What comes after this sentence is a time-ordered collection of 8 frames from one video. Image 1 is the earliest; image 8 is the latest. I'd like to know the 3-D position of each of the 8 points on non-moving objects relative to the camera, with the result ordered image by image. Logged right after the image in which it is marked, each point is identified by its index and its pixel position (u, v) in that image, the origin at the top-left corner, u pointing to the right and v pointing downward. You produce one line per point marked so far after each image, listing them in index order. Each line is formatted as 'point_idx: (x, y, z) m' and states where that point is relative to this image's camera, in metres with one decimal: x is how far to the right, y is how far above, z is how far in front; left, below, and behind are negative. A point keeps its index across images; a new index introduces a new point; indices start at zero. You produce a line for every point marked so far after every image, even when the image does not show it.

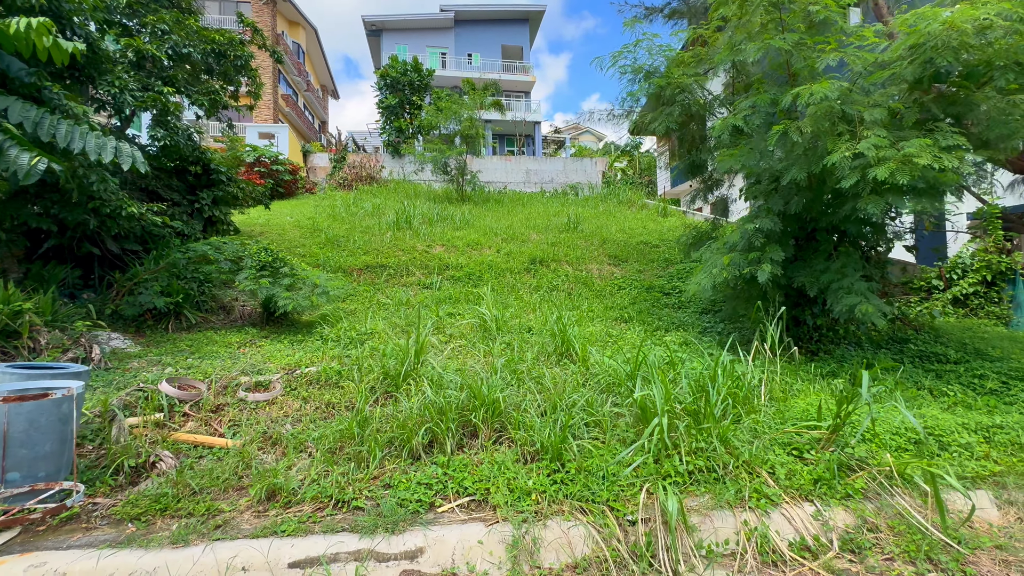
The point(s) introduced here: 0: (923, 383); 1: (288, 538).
0: (+3.1, -0.7, +3.4) m
1: (-0.9, -1.0, +1.8) m
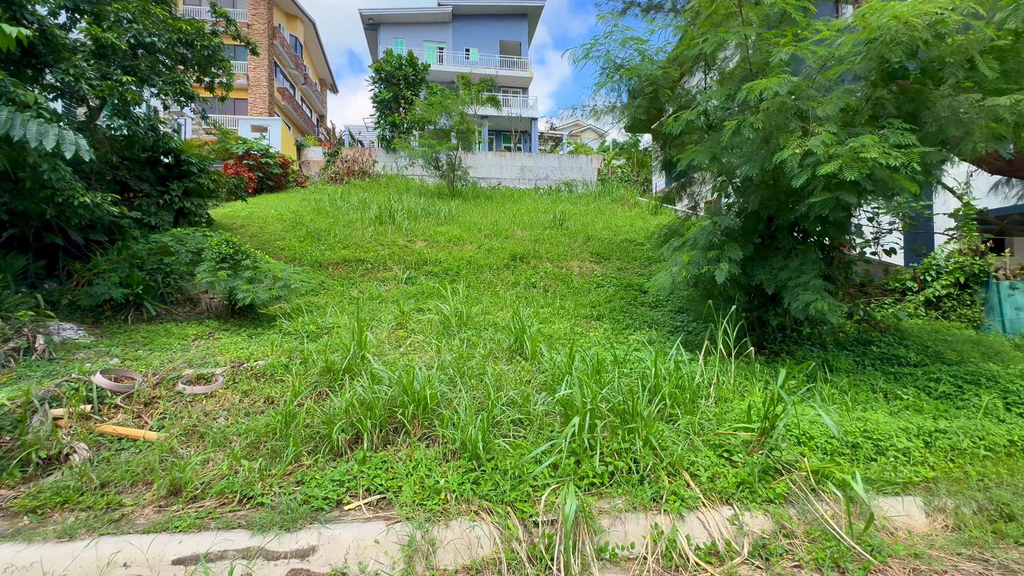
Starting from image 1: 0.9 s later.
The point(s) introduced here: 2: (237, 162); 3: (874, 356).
0: (+2.7, -0.7, +3.3) m
1: (-1.3, -1.0, +1.8) m
2: (-7.4, +3.4, +12.0) m
3: (+3.0, -0.6, +3.8) m
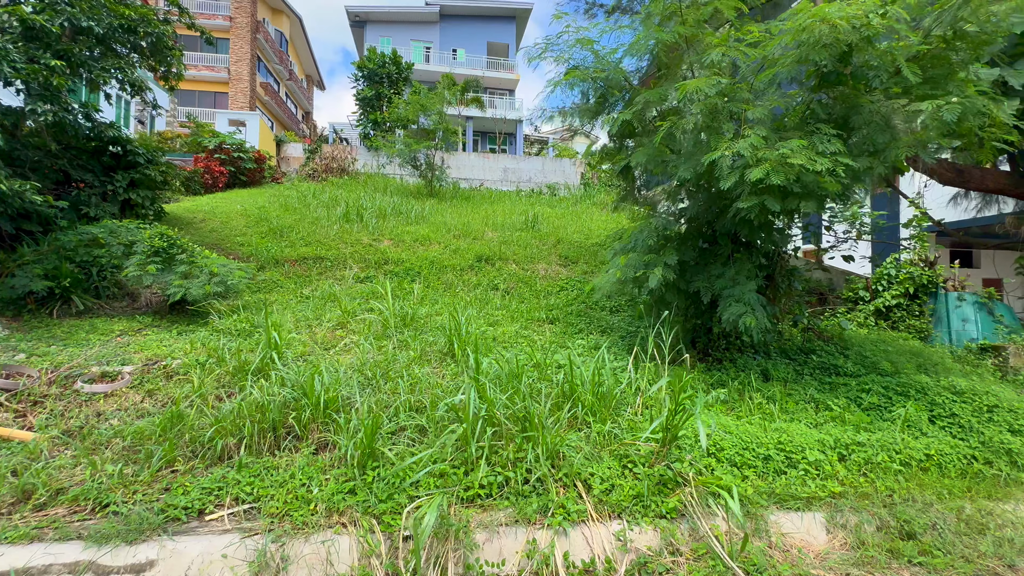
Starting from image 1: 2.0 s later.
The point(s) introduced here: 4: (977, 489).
0: (+2.1, -0.8, +3.2) m
1: (-1.9, -1.0, +1.7) m
2: (-8.0, +3.5, +11.8) m
3: (+2.5, -0.6, +3.7) m
4: (+2.4, -1.1, +2.4) m
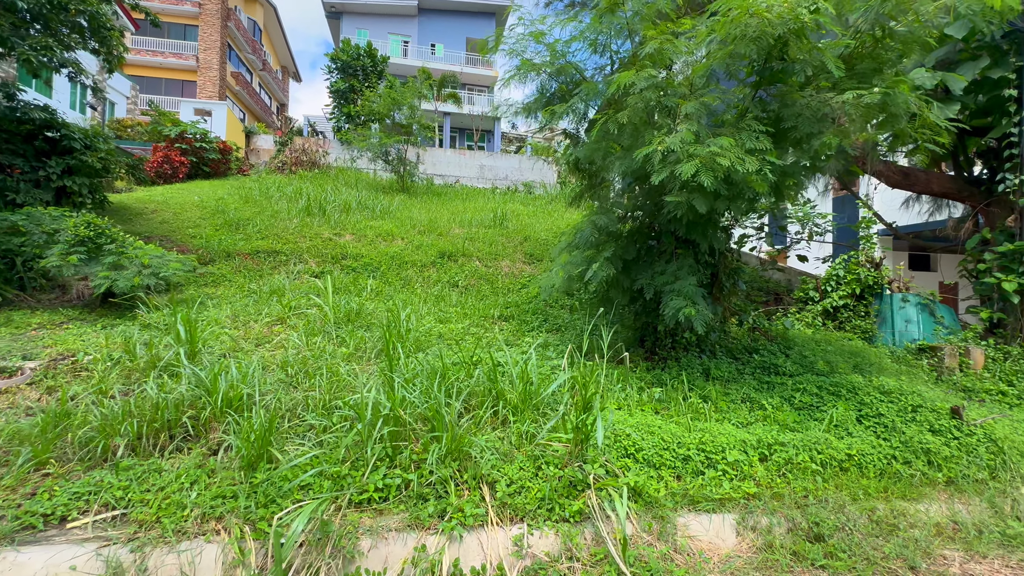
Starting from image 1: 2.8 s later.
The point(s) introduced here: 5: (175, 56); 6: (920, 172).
0: (+1.7, -0.8, +3.2) m
1: (-2.3, -0.9, +1.5) m
2: (-8.7, +3.6, +11.4) m
3: (+2.0, -0.6, +3.7) m
4: (+2.0, -1.1, +2.4) m
5: (-13.2, +9.1, +17.7) m
6: (+4.4, +1.3, +4.9) m
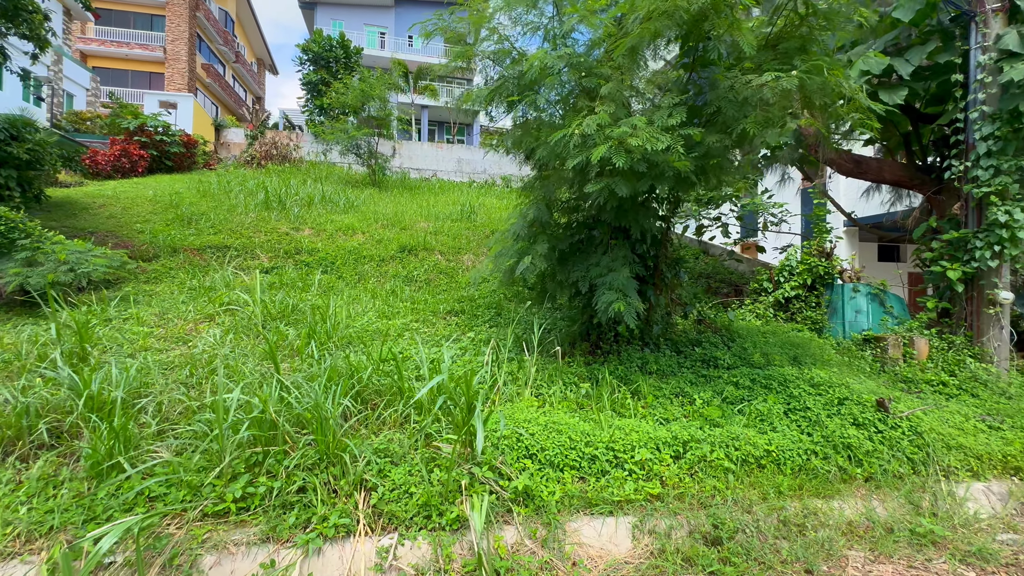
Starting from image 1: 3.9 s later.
0: (+1.1, -0.7, +3.1) m
1: (-2.8, -0.9, +1.3) m
2: (-9.4, +3.7, +11.0) m
3: (+1.5, -0.6, +3.6) m
4: (+1.5, -1.0, +2.3) m
5: (-14.2, +9.2, +17.2) m
6: (+3.9, +1.4, +4.8) m
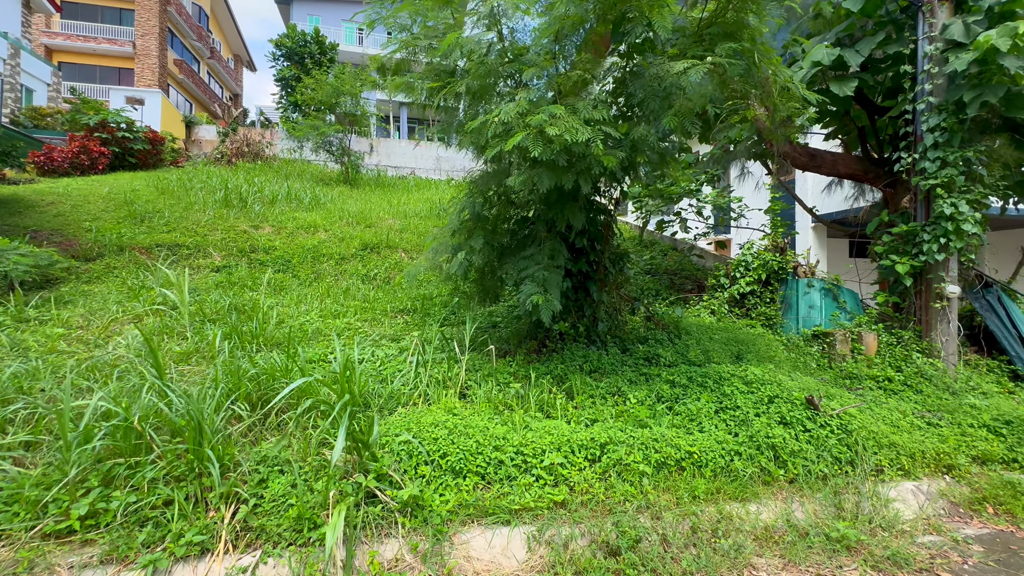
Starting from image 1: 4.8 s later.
0: (+0.6, -0.7, +3.0) m
1: (-3.2, -0.9, +1.1) m
2: (-10.1, +3.7, +10.7) m
3: (+1.0, -0.5, +3.5) m
4: (+1.0, -1.0, +2.2) m
5: (-15.0, +9.1, +16.7) m
6: (+3.3, +1.4, +4.8) m
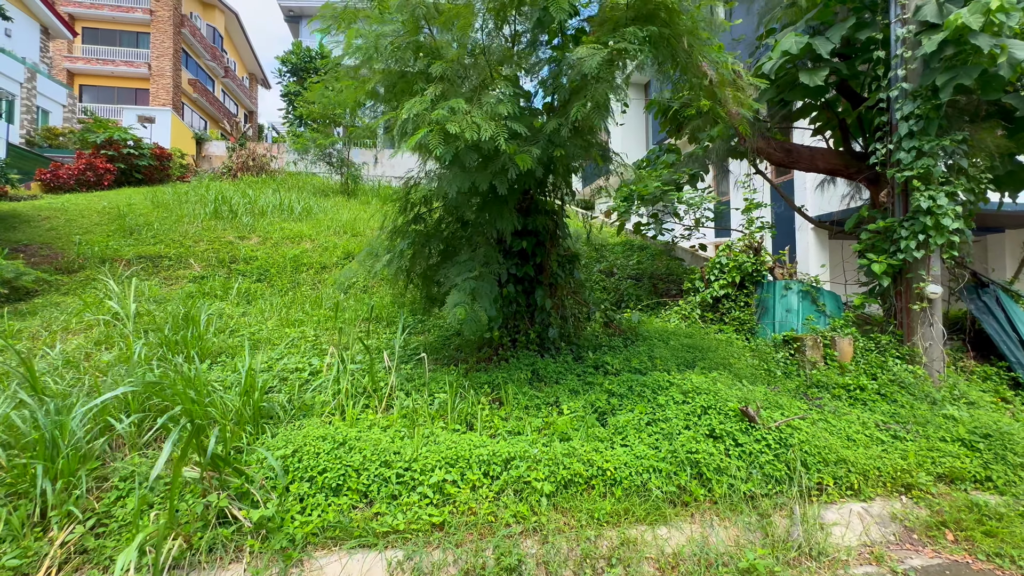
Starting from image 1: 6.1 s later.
0: (+0.2, -0.7, +2.8) m
1: (-3.8, -0.9, +1.1) m
2: (-10.3, +3.4, +11.1) m
3: (+0.5, -0.6, +3.3) m
4: (+0.5, -1.0, +2.0) m
5: (-14.9, +8.6, +17.4) m
6: (+2.9, +1.4, +4.5) m
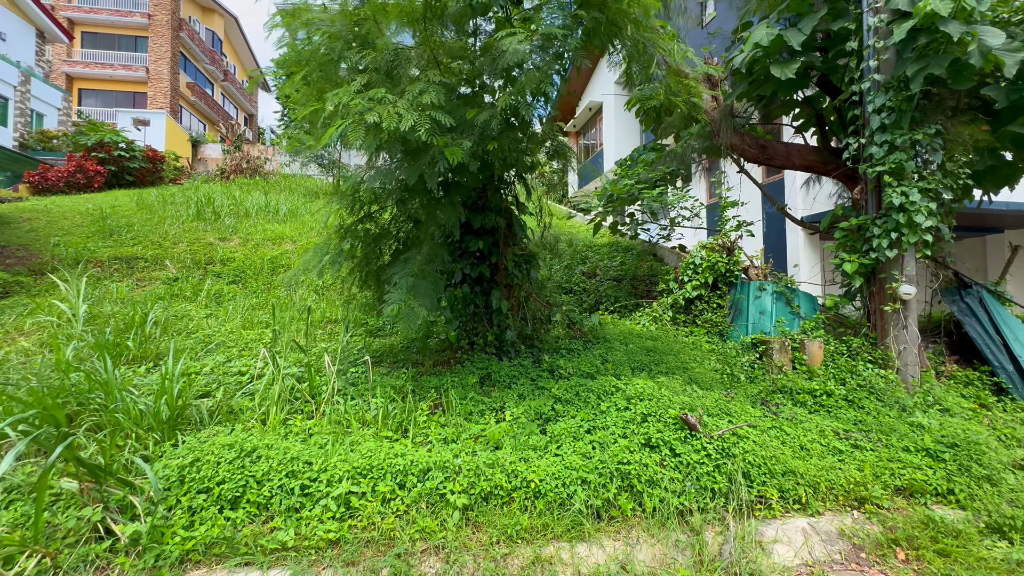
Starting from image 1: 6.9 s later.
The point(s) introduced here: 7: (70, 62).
0: (-0.2, -0.7, +2.7) m
1: (-4.1, -0.9, +1.0) m
2: (-10.5, +3.3, +11.1) m
3: (+0.2, -0.6, +3.2) m
4: (+0.2, -1.0, +1.8) m
5: (-15.1, +8.6, +17.5) m
6: (+2.6, +1.4, +4.4) m
7: (-16.8, +8.6, +17.2) m
